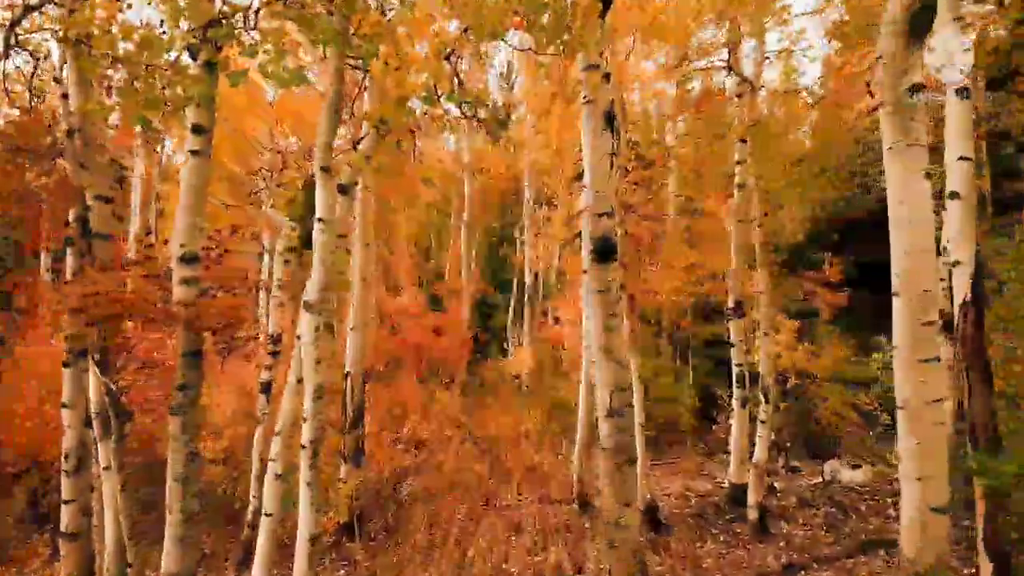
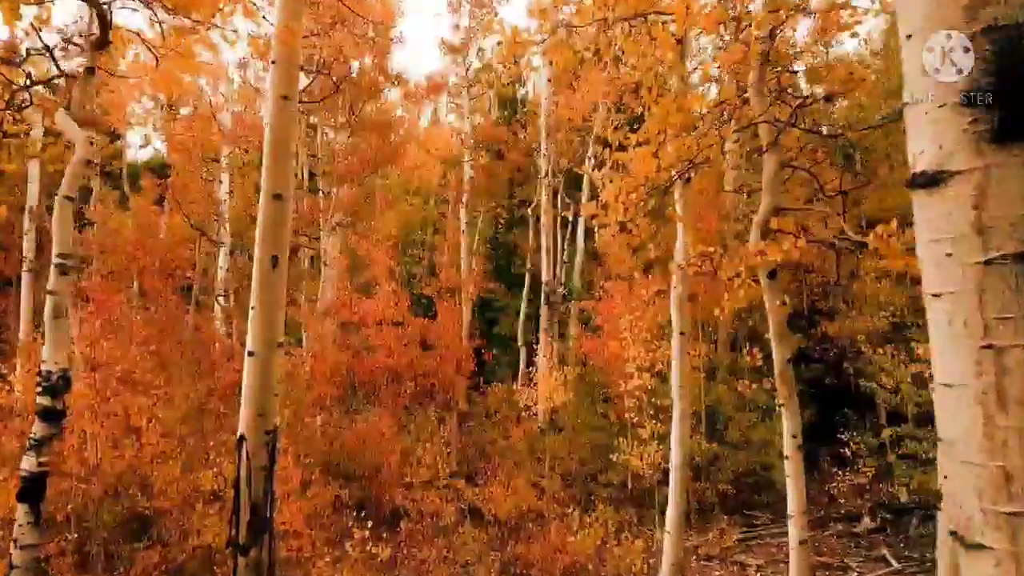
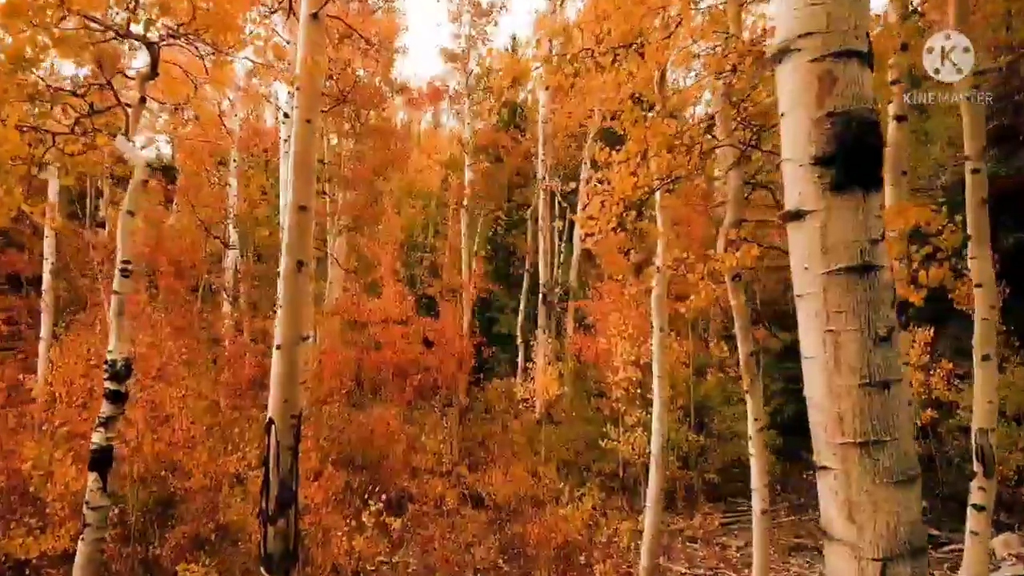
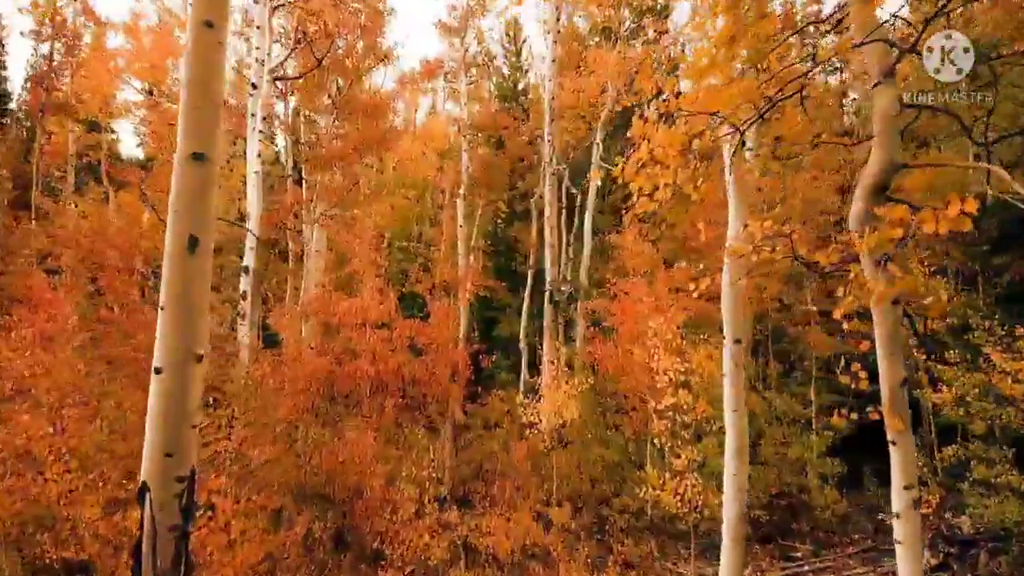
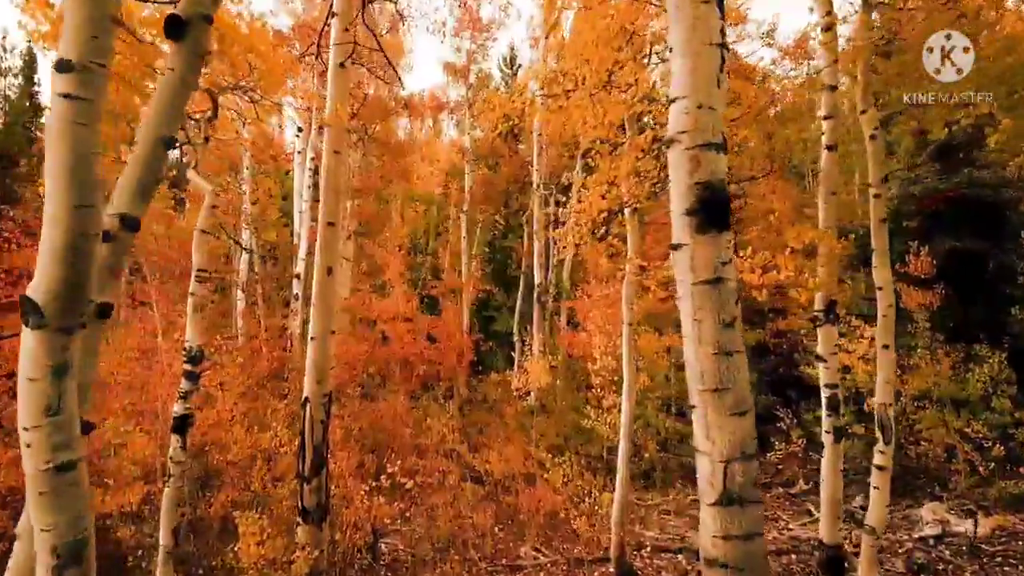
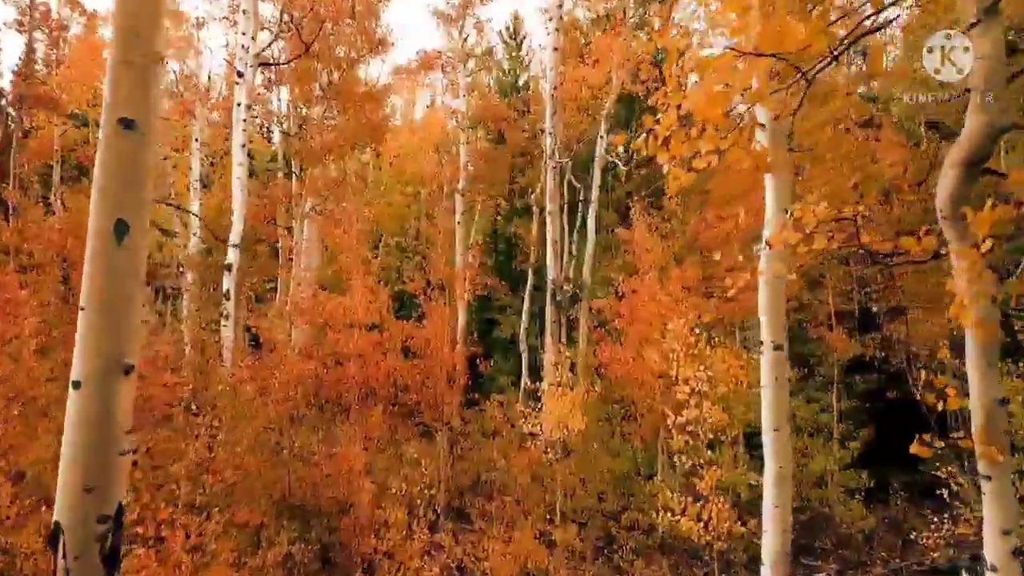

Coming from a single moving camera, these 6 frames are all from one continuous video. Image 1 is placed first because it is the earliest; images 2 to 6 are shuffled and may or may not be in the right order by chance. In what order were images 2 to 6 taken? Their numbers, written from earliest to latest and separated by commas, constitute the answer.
5, 3, 2, 4, 6
